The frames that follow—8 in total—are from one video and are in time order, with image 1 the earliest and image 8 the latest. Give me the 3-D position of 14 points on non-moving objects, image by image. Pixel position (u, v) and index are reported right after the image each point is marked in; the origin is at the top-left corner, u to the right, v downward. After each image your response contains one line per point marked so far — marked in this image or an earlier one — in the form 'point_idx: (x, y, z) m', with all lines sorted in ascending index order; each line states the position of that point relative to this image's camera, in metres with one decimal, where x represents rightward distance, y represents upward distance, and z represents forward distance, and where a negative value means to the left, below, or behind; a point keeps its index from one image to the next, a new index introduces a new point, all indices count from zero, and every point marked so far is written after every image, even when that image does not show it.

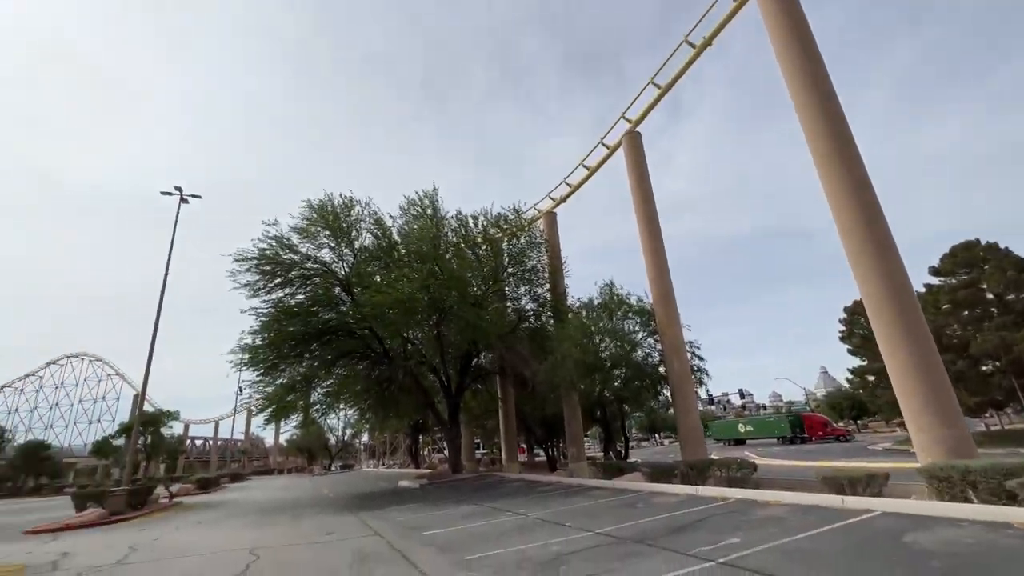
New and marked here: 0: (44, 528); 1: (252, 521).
0: (-14.1, -7.5, +16.6) m
1: (-6.7, -6.1, +13.7) m
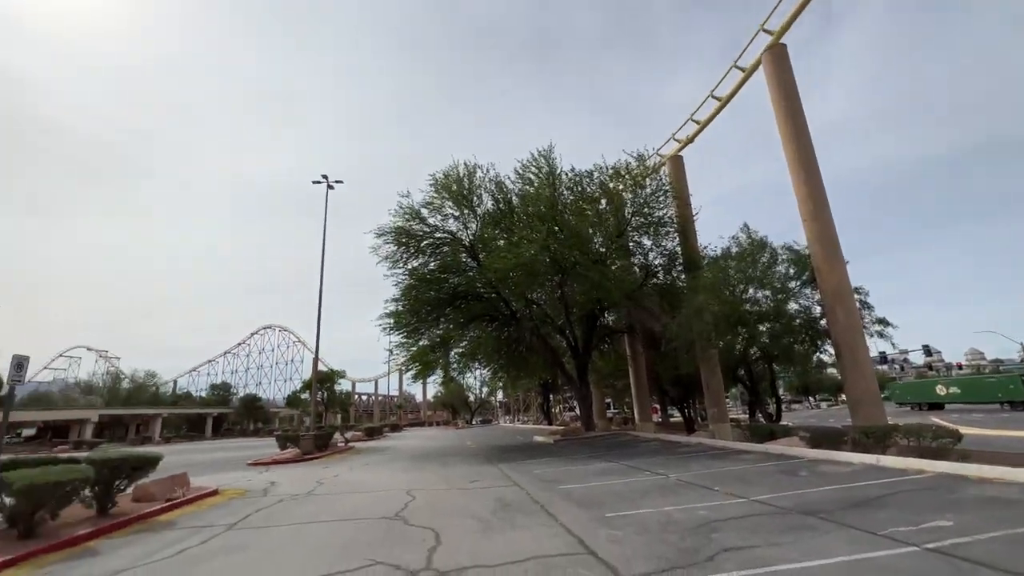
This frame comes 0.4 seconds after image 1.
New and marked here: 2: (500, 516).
0: (-9.4, -6.6, +19.7) m
1: (-3.0, -5.2, +15.0) m
2: (-0.1, -2.9, +6.7) m
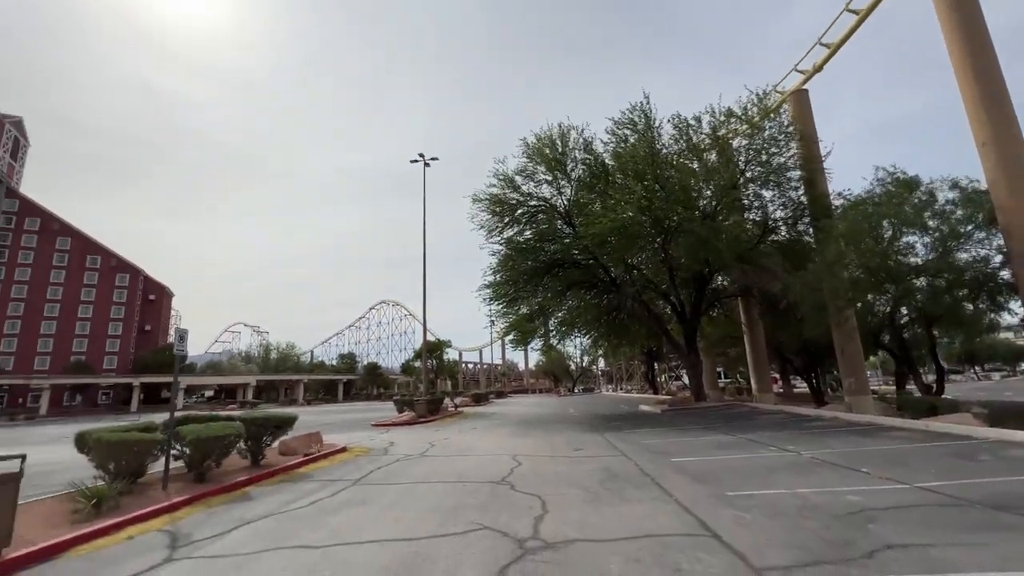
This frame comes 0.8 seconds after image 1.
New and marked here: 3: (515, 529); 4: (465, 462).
0: (-5.4, -5.6, +21.1) m
1: (0.0, -4.2, +15.2) m
2: (+1.2, -2.4, +6.3) m
3: (0.0, -2.3, +5.0) m
4: (-0.9, -3.2, +9.6) m
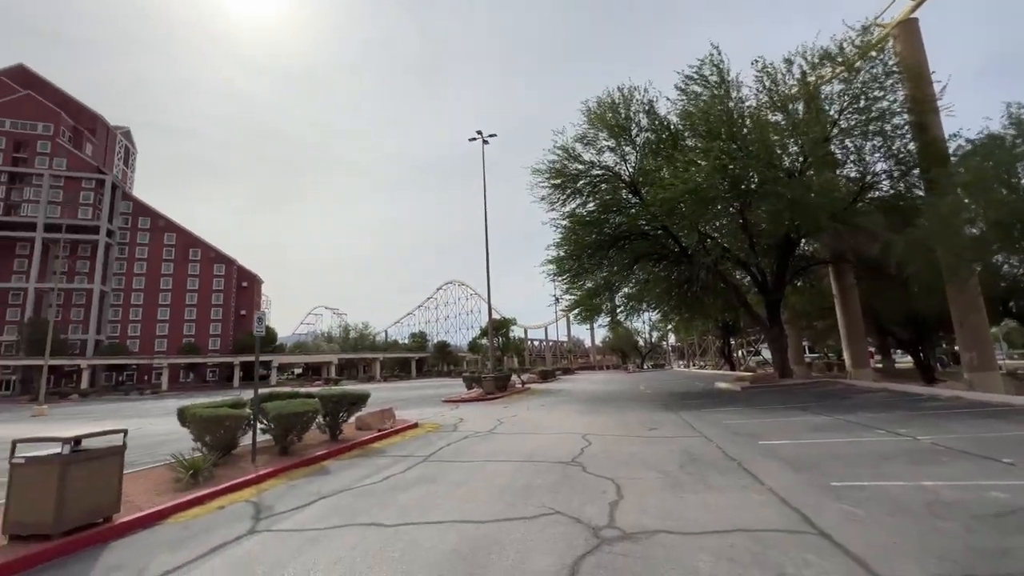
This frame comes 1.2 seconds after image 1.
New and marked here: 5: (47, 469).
0: (-2.6, -4.7, +21.4) m
1: (+2.0, -3.5, +14.9) m
2: (+2.0, -2.1, +5.9) m
3: (+0.7, -2.0, +4.7) m
4: (+0.4, -2.8, +9.4) m
5: (-4.4, -1.7, +5.0) m
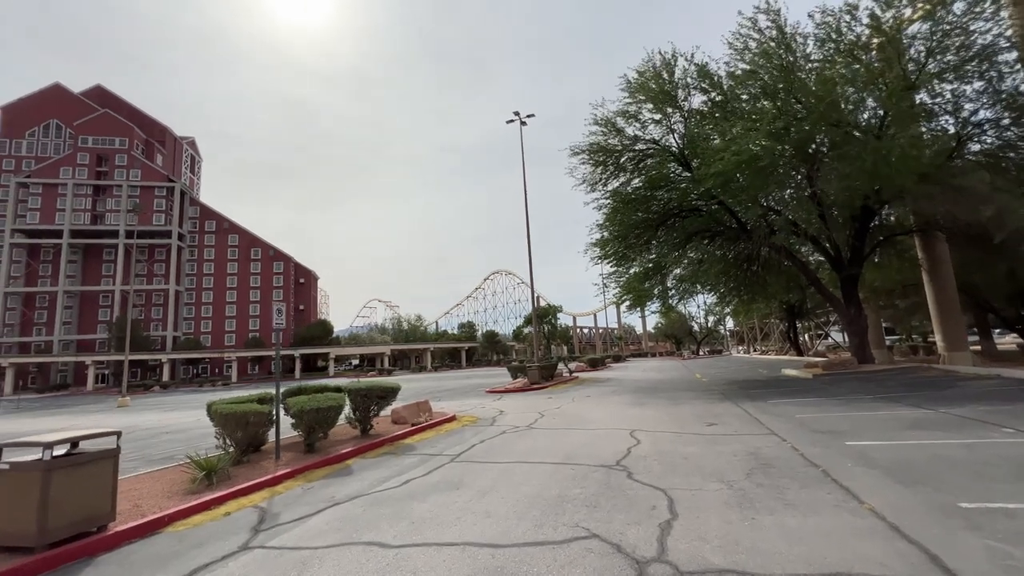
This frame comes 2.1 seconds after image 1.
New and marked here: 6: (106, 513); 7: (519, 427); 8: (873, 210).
0: (-0.8, -4.2, +20.8) m
1: (+3.2, -3.0, +13.8) m
2: (+2.3, -1.8, +4.8) m
3: (+0.9, -1.8, +3.8) m
4: (+1.0, -2.4, +8.5) m
5: (-4.2, -1.6, +4.5) m
6: (-3.9, -2.2, +5.0) m
7: (+0.1, -2.8, +10.3) m
8: (+11.8, +2.5, +17.2) m
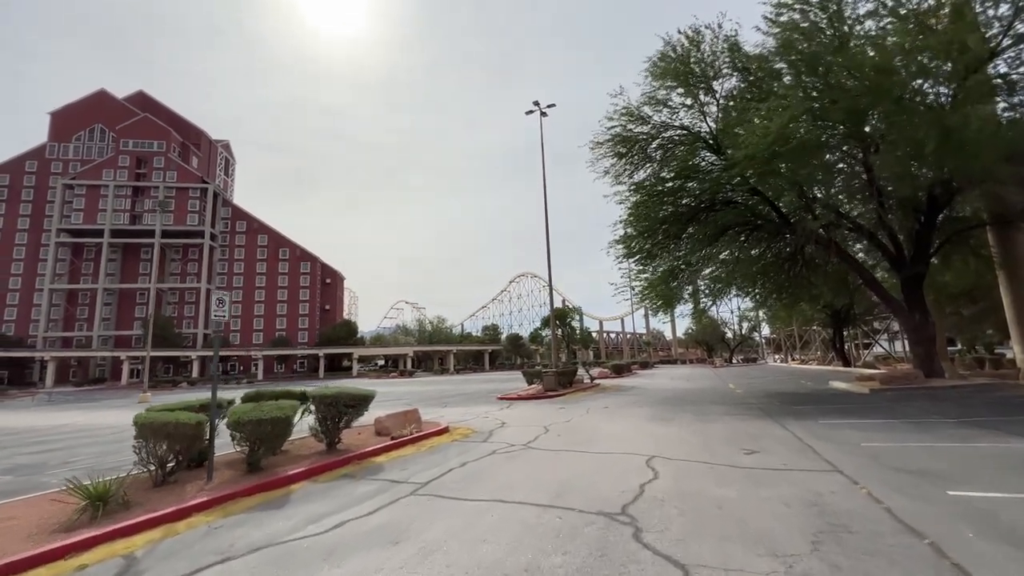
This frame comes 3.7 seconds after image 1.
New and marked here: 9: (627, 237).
0: (-0.3, -4.1, +19.2) m
1: (+3.3, -2.9, +12.0) m
2: (+1.9, -1.6, +3.1) m
3: (+0.5, -1.6, +2.1) m
4: (+0.9, -2.3, +6.8) m
5: (-4.5, -1.4, +3.1) m
6: (-4.3, -1.9, +3.6) m
7: (+0.1, -2.6, +8.6) m
8: (+12.2, +2.4, +15.0) m
9: (+4.3, +1.9, +19.5) m
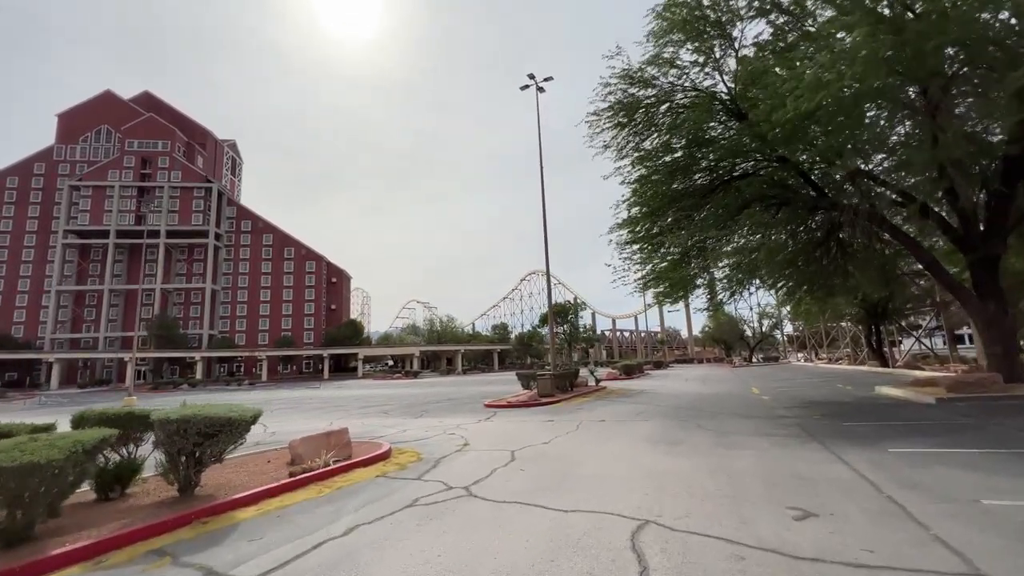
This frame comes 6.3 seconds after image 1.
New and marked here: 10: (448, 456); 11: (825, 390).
0: (-0.7, -3.8, +16.7) m
1: (+2.7, -2.6, +9.4) m
2: (+1.1, -1.3, +0.5) m
3: (-0.4, -1.4, -0.4) m
4: (+0.1, -2.0, +4.3) m
5: (-5.4, -1.2, +0.8) m
6: (-5.1, -1.7, +1.3) m
7: (-0.6, -2.3, +6.1) m
8: (+11.6, +2.8, +12.1) m
9: (+3.9, +2.3, +16.8) m
10: (-1.0, -2.6, +8.0) m
11: (+9.4, -3.1, +15.9) m
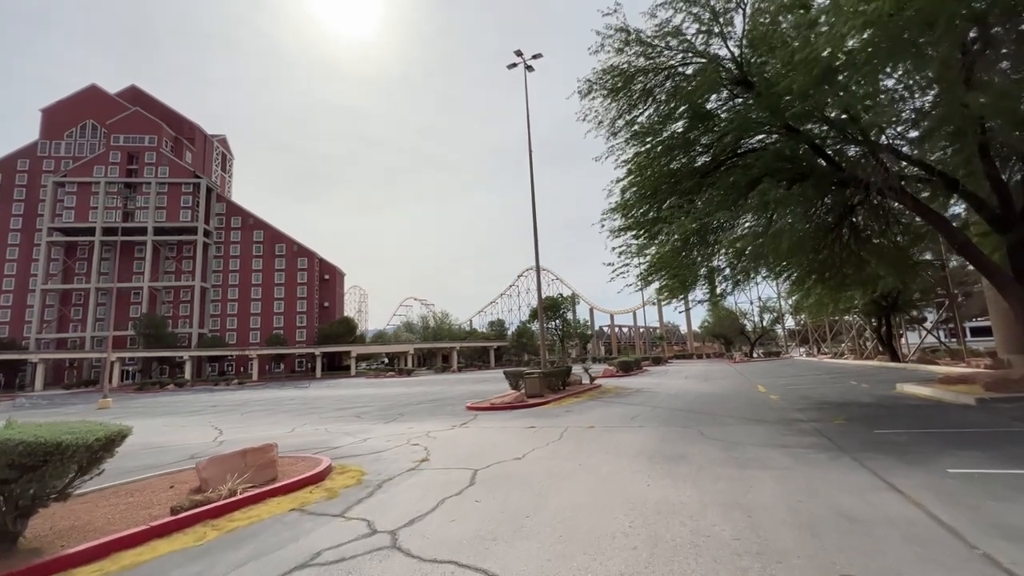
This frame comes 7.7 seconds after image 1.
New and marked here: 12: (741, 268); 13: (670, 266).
0: (-1.2, -3.5, +15.2) m
1: (+2.2, -2.4, +7.9) m
2: (+0.6, -1.2, -1.0) m
3: (-0.9, -1.2, -1.9) m
4: (-0.4, -1.8, +2.8) m
5: (-5.9, -1.0, -0.8) m
6: (-5.6, -1.6, -0.3) m
7: (-1.1, -2.1, +4.6) m
8: (+11.1, +3.1, +10.6) m
9: (+3.4, +2.6, +15.3) m
10: (-1.5, -2.4, +6.5) m
11: (+8.9, -2.8, +14.4) m
12: (+6.3, +0.7, +14.3) m
13: (+4.6, +0.7, +15.1) m
